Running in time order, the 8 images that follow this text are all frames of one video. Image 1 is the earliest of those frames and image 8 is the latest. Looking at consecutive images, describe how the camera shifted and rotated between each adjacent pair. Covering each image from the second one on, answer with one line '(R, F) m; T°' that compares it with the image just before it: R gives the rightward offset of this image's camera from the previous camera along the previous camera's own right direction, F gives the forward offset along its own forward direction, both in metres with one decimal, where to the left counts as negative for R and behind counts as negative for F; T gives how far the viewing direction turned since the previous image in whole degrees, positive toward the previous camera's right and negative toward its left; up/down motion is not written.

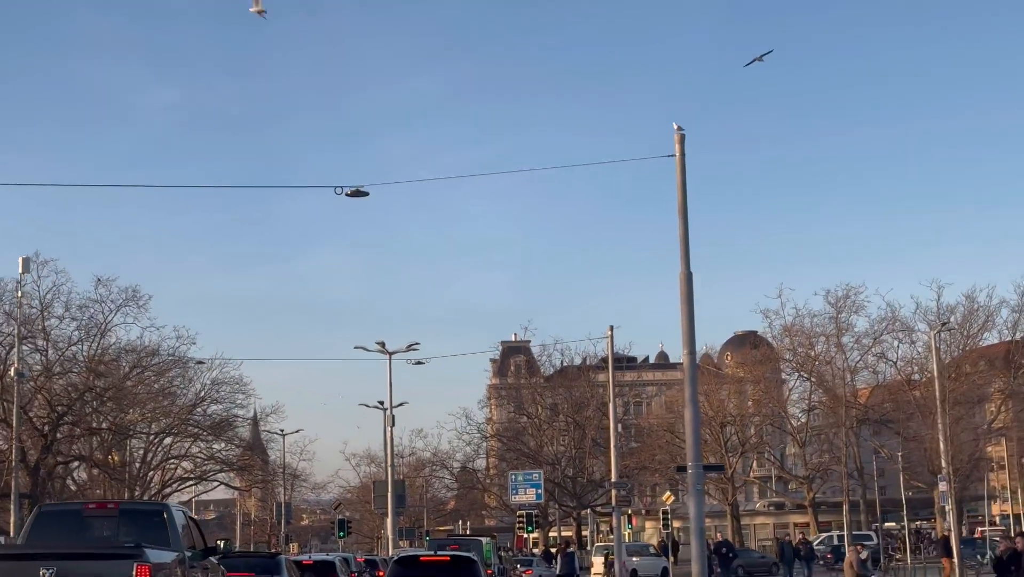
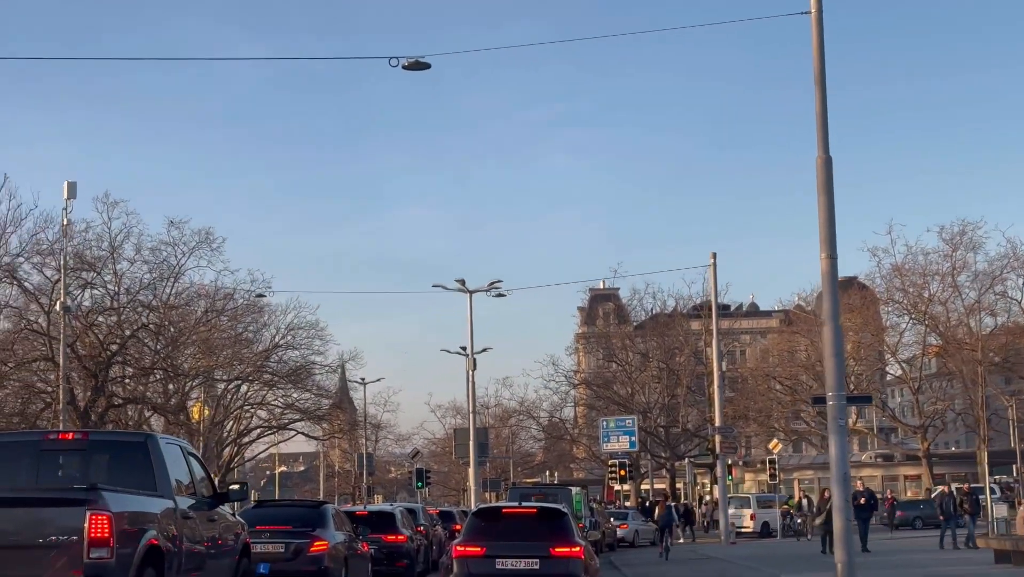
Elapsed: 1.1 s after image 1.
(-0.1, +2.9) m; -4°
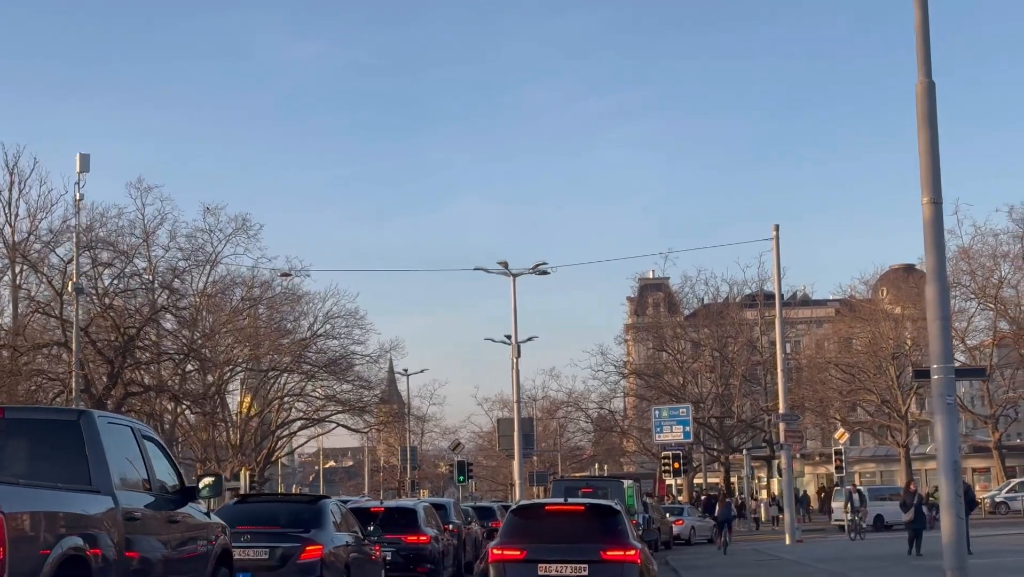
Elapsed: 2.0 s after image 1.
(+0.1, +1.9) m; -2°
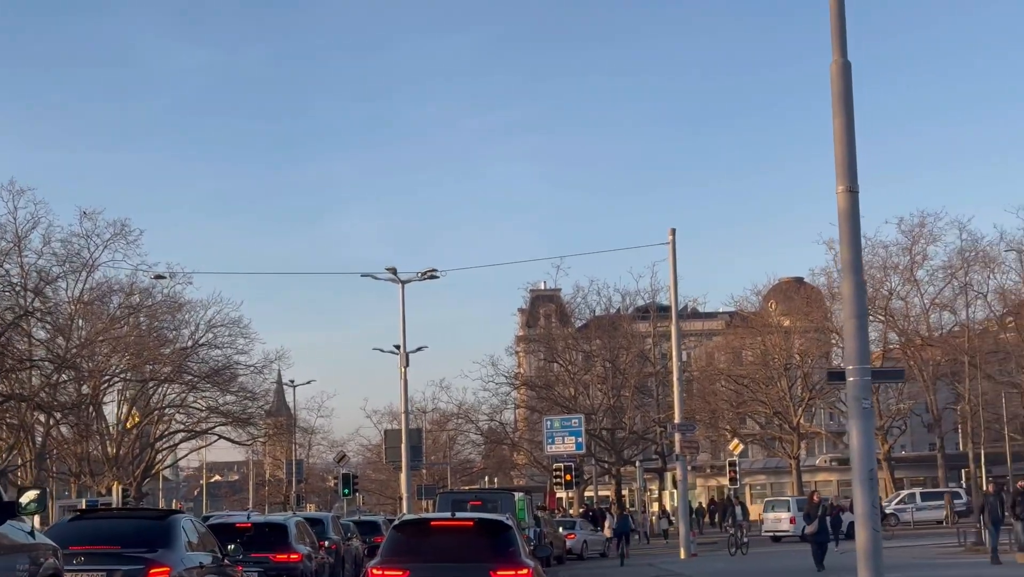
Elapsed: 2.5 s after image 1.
(+0.1, +0.9) m; +5°
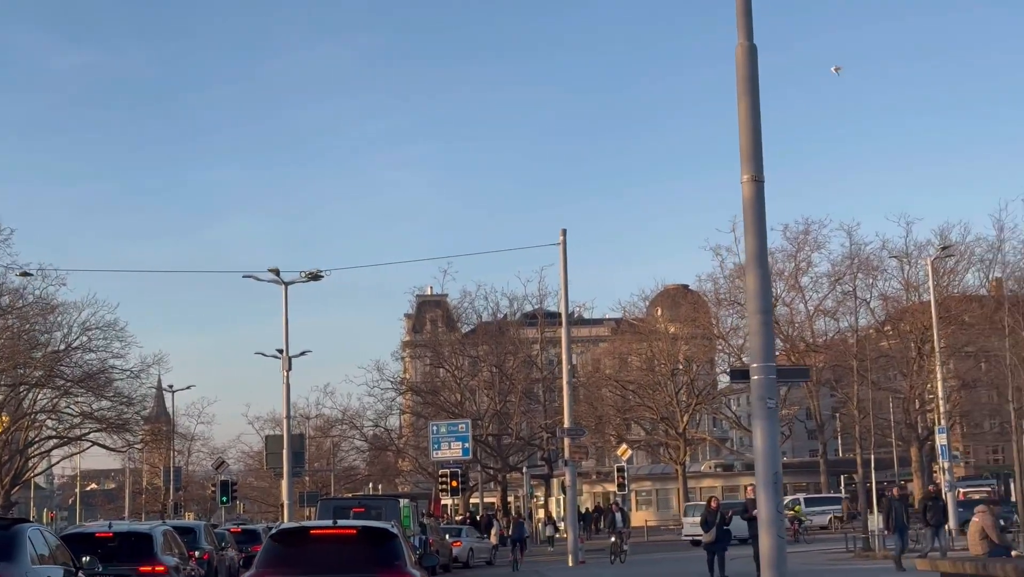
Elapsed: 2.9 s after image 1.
(0.0, +0.6) m; +5°
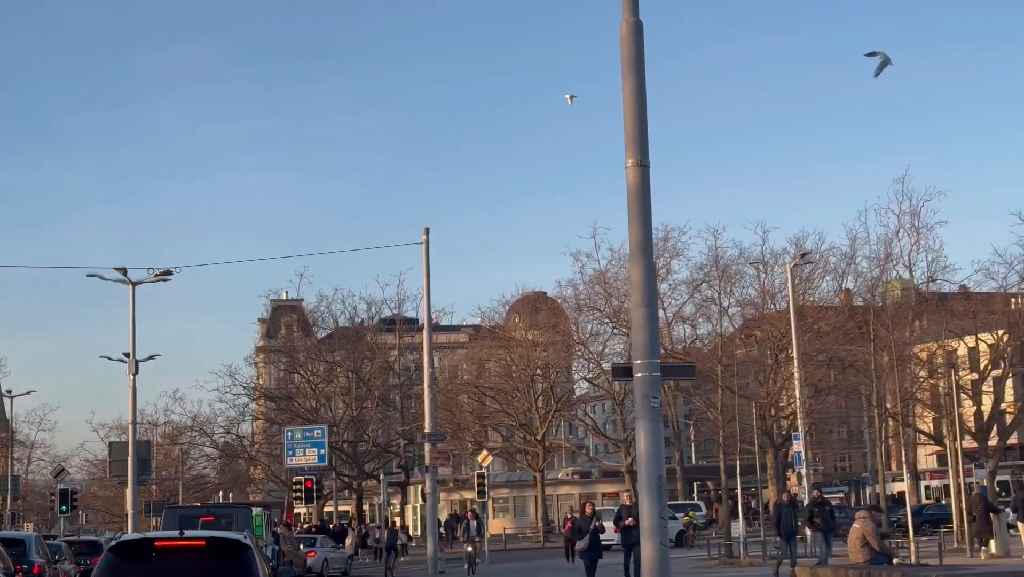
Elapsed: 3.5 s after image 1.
(-0.1, +0.7) m; +6°
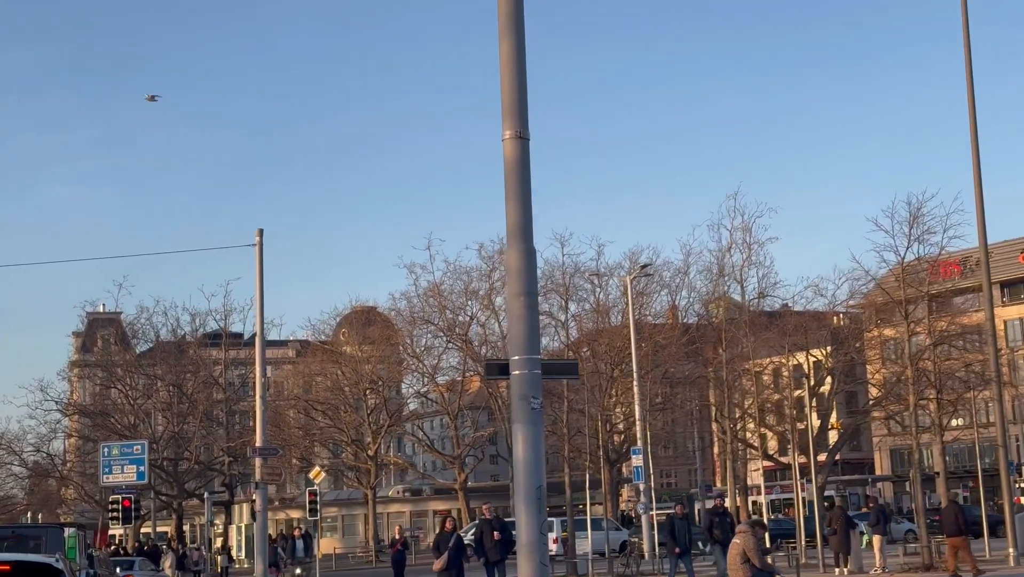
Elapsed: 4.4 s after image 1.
(-0.2, +1.0) m; +7°
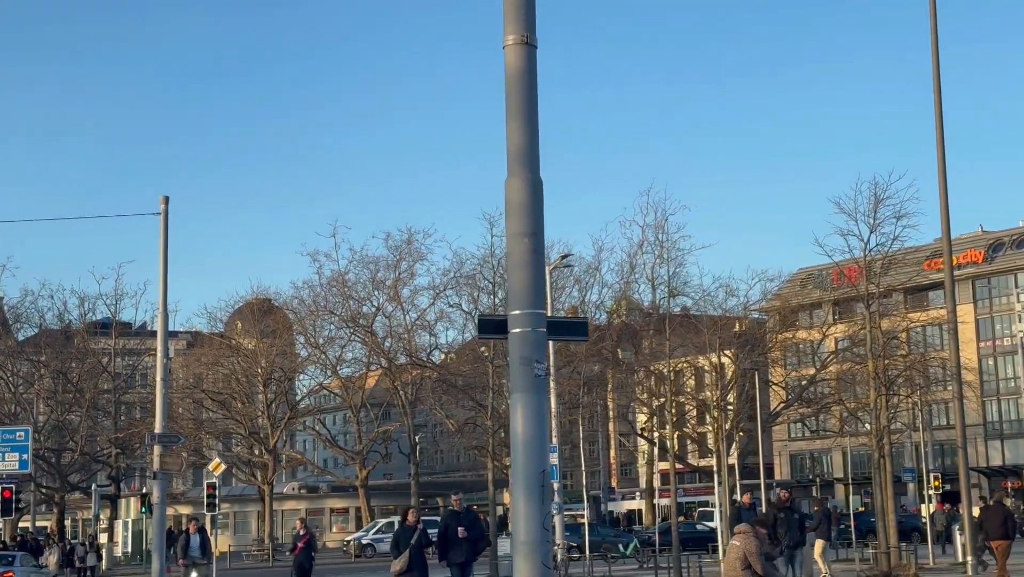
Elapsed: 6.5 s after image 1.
(-0.5, +1.4) m; +4°
